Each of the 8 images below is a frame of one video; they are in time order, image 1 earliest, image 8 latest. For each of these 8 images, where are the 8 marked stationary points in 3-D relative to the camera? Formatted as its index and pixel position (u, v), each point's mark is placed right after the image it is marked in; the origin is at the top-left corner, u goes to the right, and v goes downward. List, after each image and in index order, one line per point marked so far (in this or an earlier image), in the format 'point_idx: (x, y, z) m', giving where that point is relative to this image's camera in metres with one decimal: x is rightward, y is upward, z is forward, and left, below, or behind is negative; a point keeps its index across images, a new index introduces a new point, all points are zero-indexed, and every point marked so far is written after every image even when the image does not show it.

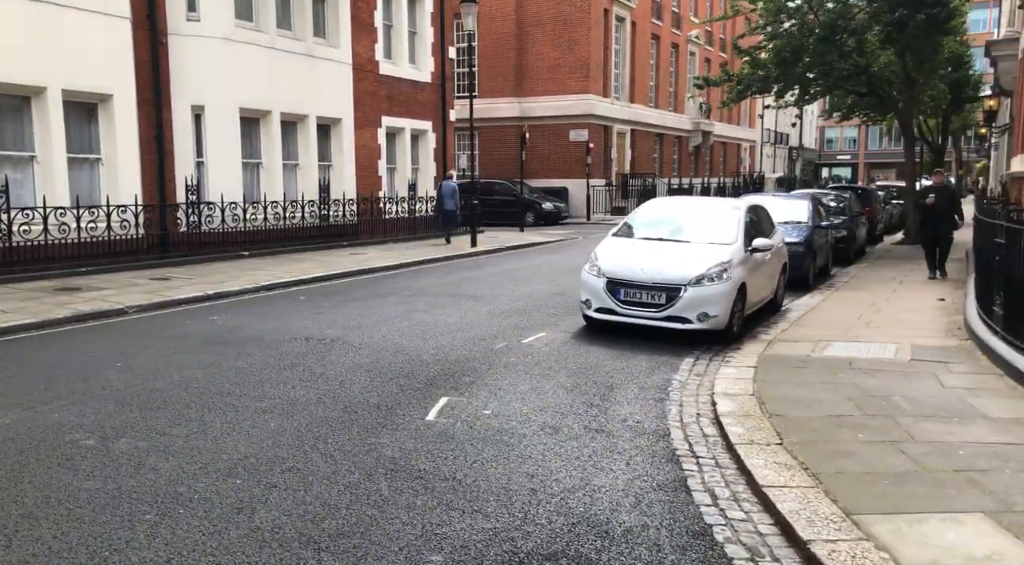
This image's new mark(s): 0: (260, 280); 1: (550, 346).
0: (-4.0, 0.0, +13.3) m
1: (+0.5, -0.6, +7.6) m
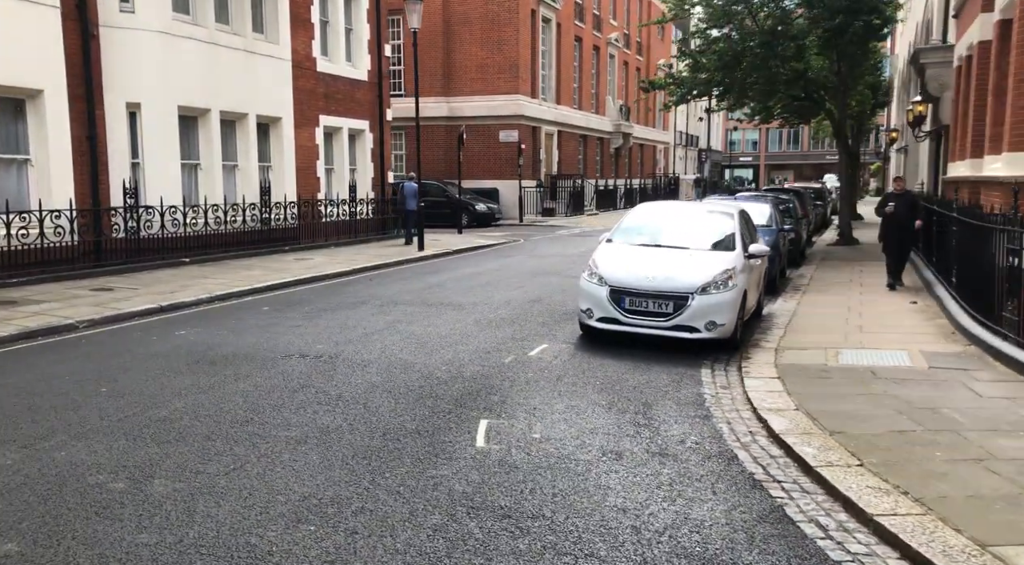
0: (-4.4, -0.1, +12.6) m
1: (+0.5, -0.7, +7.4) m
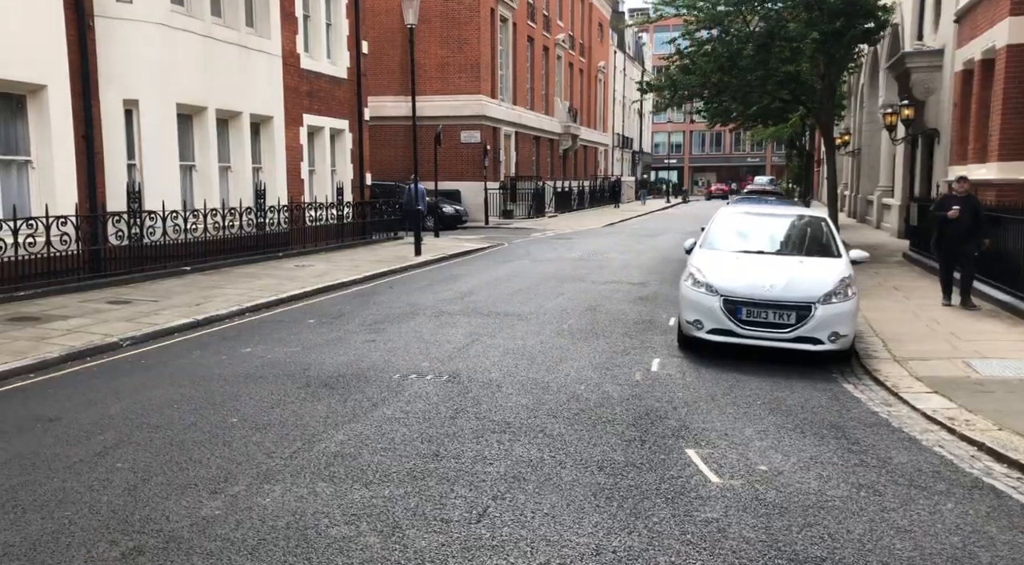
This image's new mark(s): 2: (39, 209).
0: (-3.8, -0.2, +11.8) m
1: (+1.5, -0.7, +7.0) m
2: (-6.7, +1.0, +12.1) m
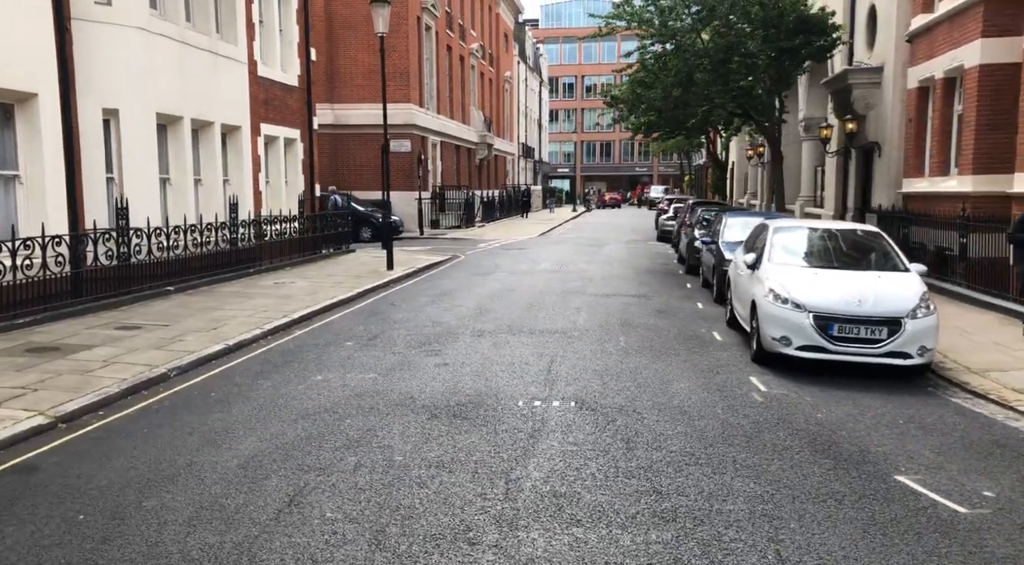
0: (-3.4, -0.5, +11.2) m
1: (+2.4, -0.9, +7.0) m
2: (-6.3, +0.7, +11.2) m
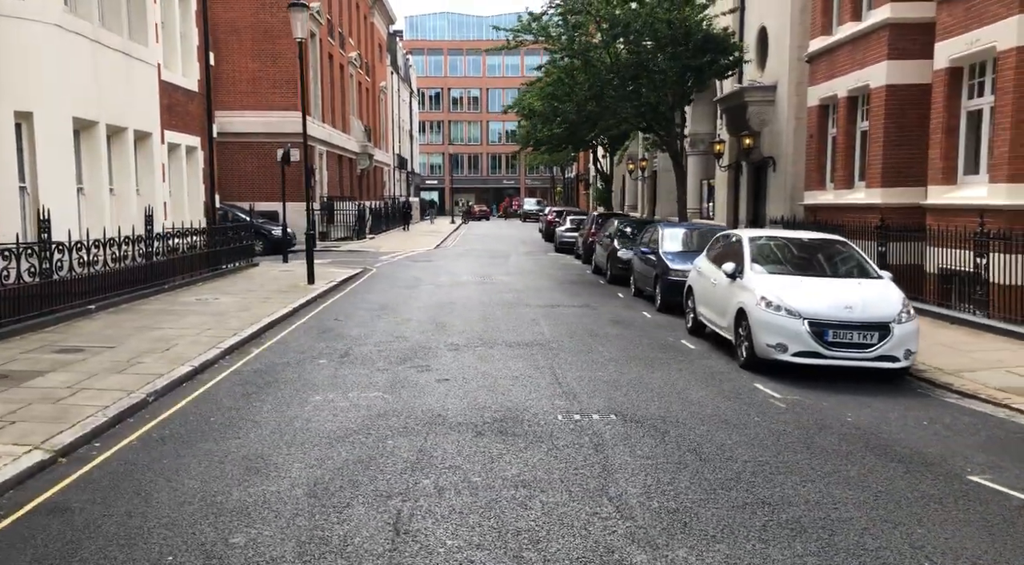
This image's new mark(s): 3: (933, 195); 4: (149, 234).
0: (-3.8, -0.7, +10.5) m
1: (+2.6, -1.0, +7.2) m
2: (-6.7, +0.5, +10.1) m
3: (+7.1, +1.5, +14.6) m
4: (-6.5, +0.9, +15.3) m
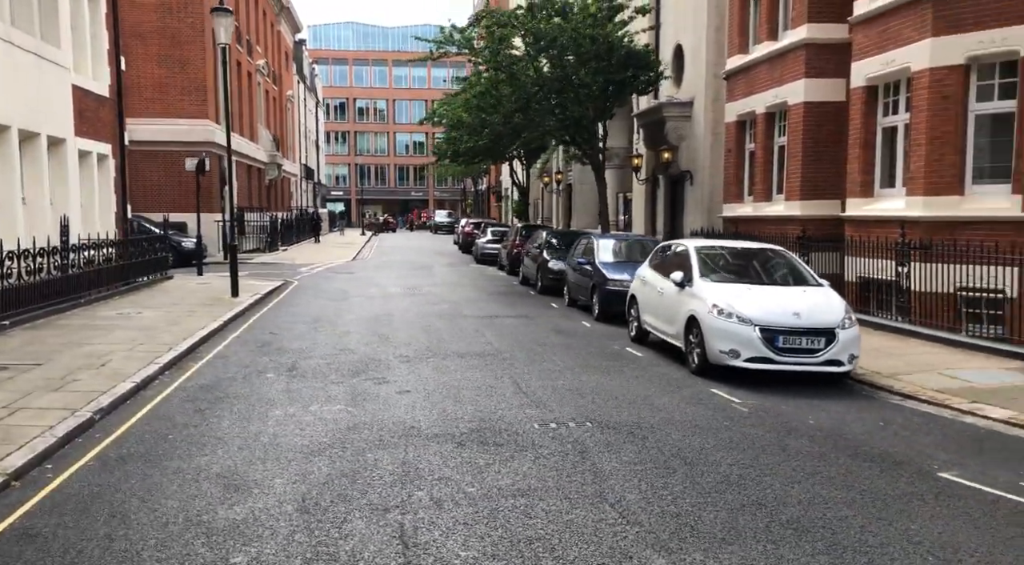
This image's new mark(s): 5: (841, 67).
0: (-4.4, -0.9, +10.0) m
1: (+2.3, -1.0, +7.4) m
2: (-7.3, +0.3, +9.4) m
3: (+6.0, +1.3, +15.3) m
4: (-7.6, +0.6, +14.6) m
5: (+6.7, +4.3, +17.4) m
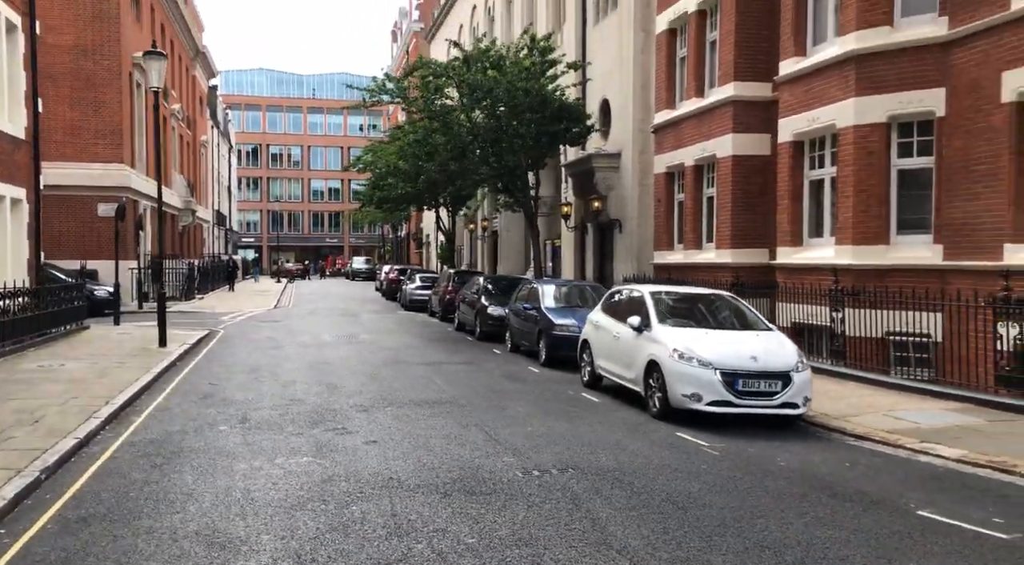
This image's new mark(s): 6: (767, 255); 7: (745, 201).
0: (-4.9, -1.4, +9.5) m
1: (+2.0, -1.4, +7.6) m
2: (-7.7, -0.2, +8.6) m
3: (+4.9, +0.5, +15.8) m
4: (-8.5, -0.2, +13.8) m
5: (+5.4, +3.4, +18.2) m
6: (+5.5, +0.6, +18.3) m
7: (+5.0, +1.7, +18.2) m
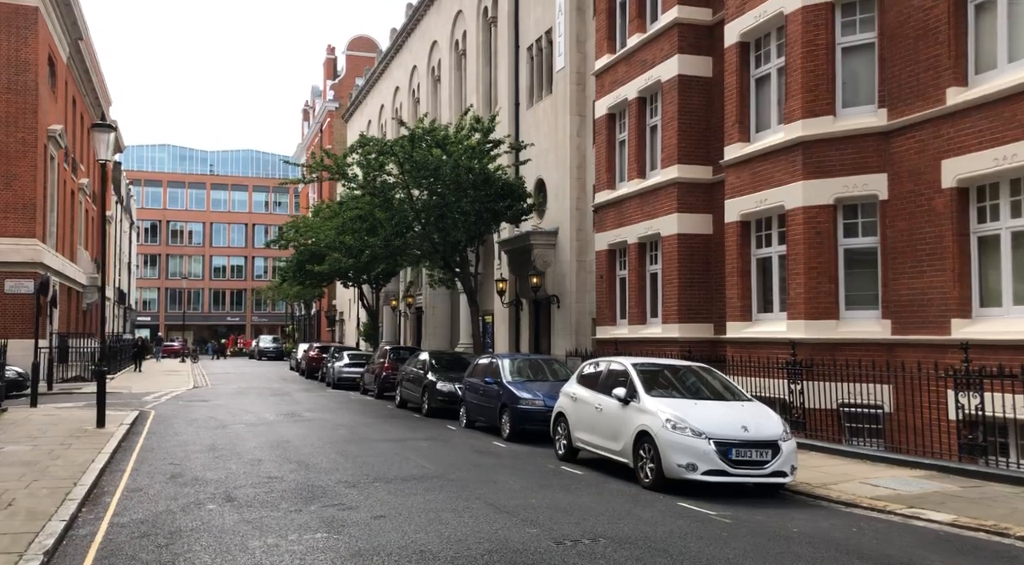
0: (-5.0, -2.2, +9.0) m
1: (+2.1, -2.1, +7.8) m
2: (-7.7, -0.9, +8.0) m
3: (+4.2, -0.9, +16.4) m
4: (-9.0, -1.3, +13.0) m
5: (+4.4, +1.7, +19.0) m
6: (+4.4, -1.1, +18.9) m
7: (+4.0, +0.1, +18.9) m
